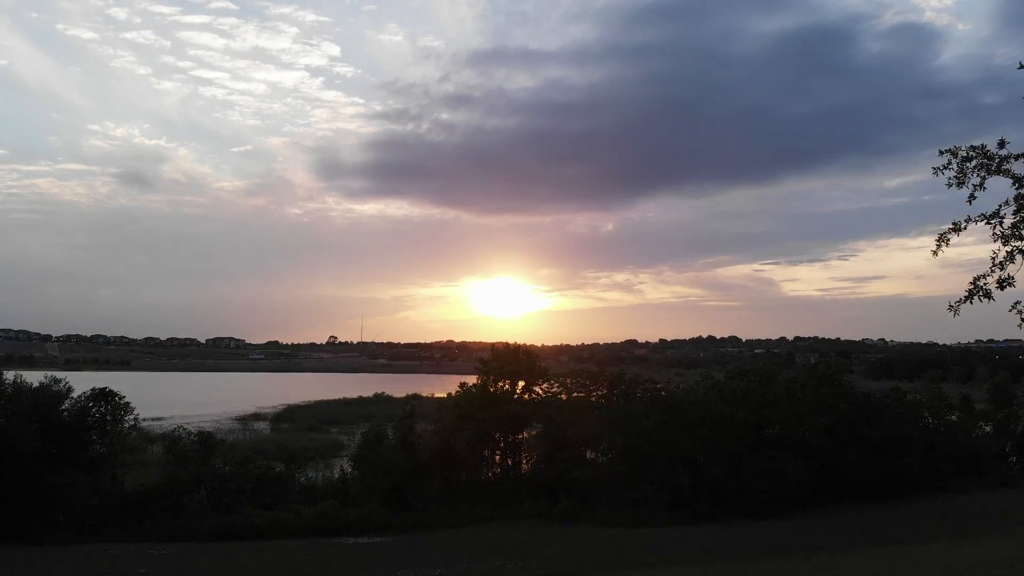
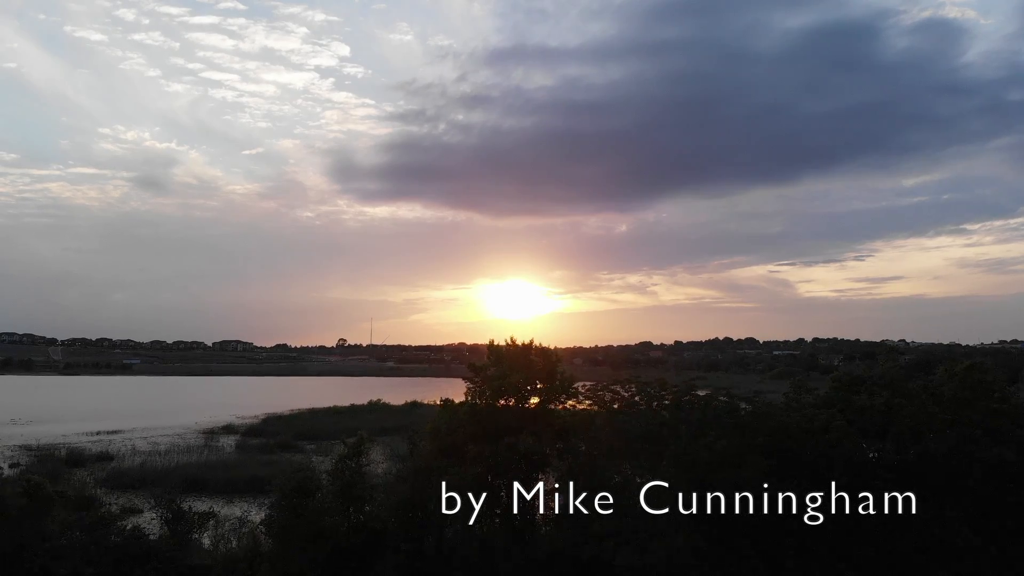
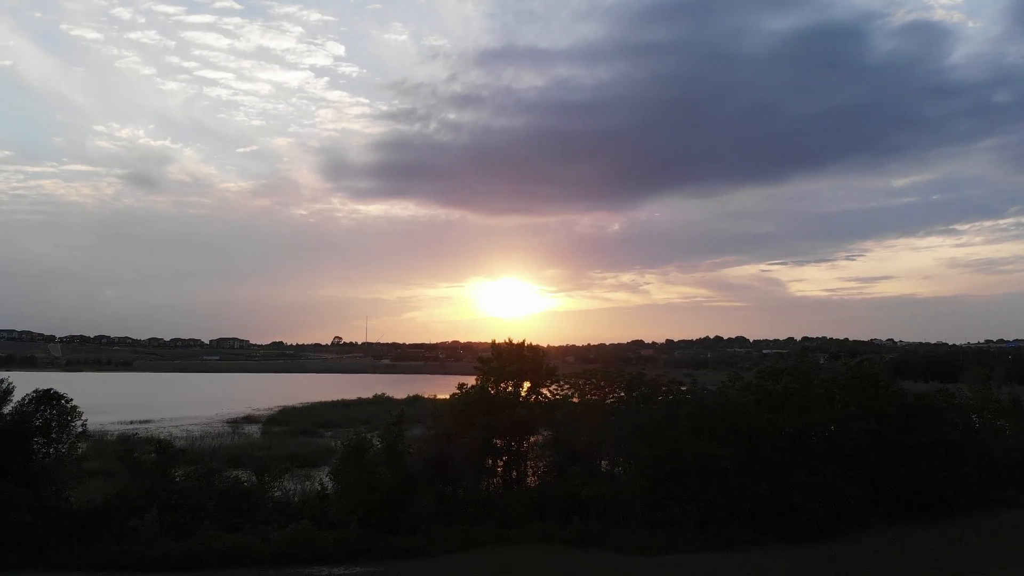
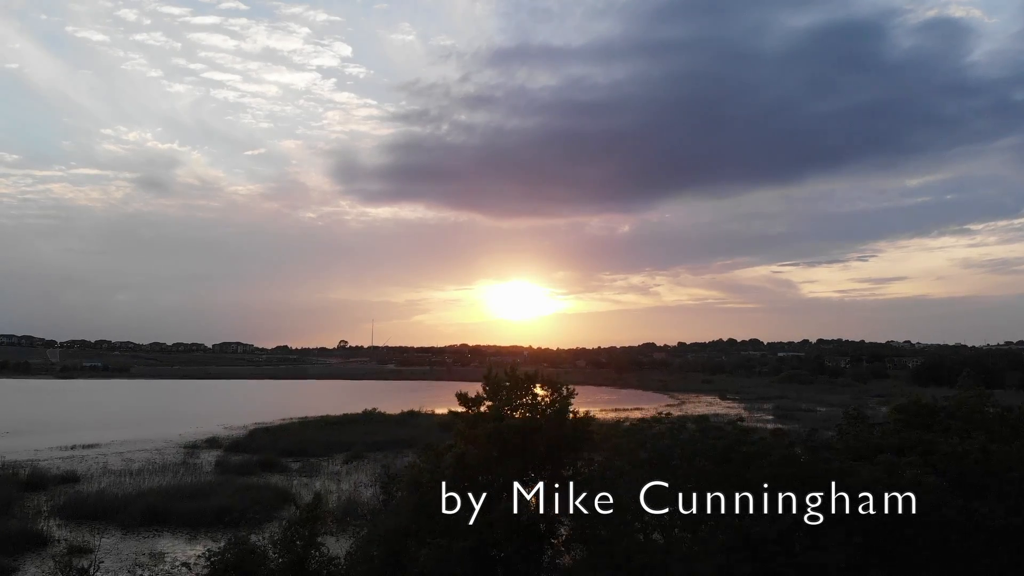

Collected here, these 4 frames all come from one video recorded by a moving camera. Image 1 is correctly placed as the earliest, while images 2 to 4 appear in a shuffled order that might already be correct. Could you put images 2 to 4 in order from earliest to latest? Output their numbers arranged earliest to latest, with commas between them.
3, 2, 4
